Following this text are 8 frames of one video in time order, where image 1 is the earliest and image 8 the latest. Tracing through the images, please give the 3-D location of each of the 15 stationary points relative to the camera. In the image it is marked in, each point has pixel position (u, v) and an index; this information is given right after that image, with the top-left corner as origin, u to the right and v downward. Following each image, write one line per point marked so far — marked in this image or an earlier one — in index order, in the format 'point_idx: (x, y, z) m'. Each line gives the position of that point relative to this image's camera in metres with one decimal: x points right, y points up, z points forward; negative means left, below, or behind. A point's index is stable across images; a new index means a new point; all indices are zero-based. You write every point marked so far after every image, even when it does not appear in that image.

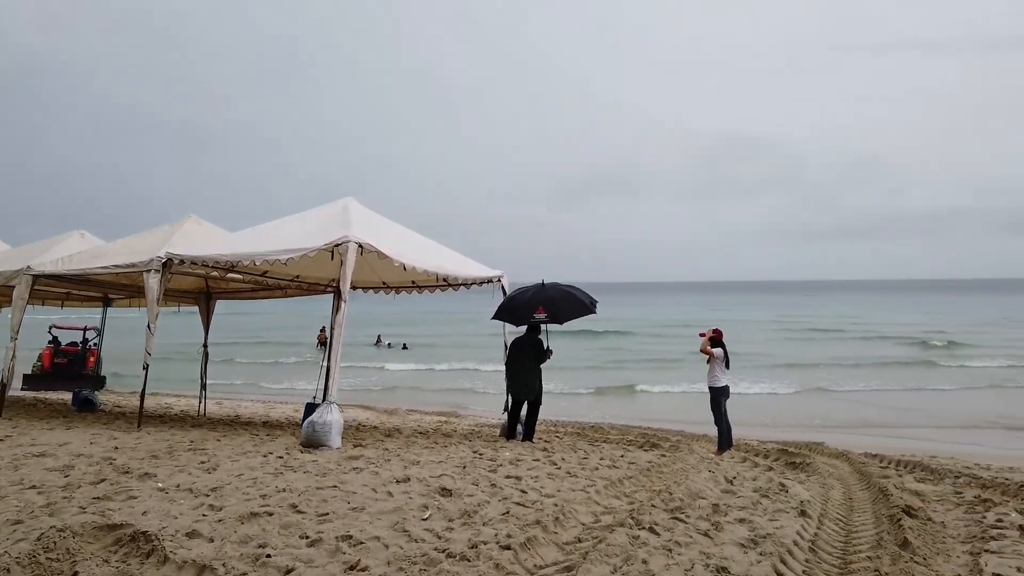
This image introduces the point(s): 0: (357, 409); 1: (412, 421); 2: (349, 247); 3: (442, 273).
0: (-3.5, -2.7, +13.3) m
1: (-1.9, -2.5, +11.0) m
2: (-1.8, +0.4, +6.5) m
3: (-0.9, +0.2, +7.3) m
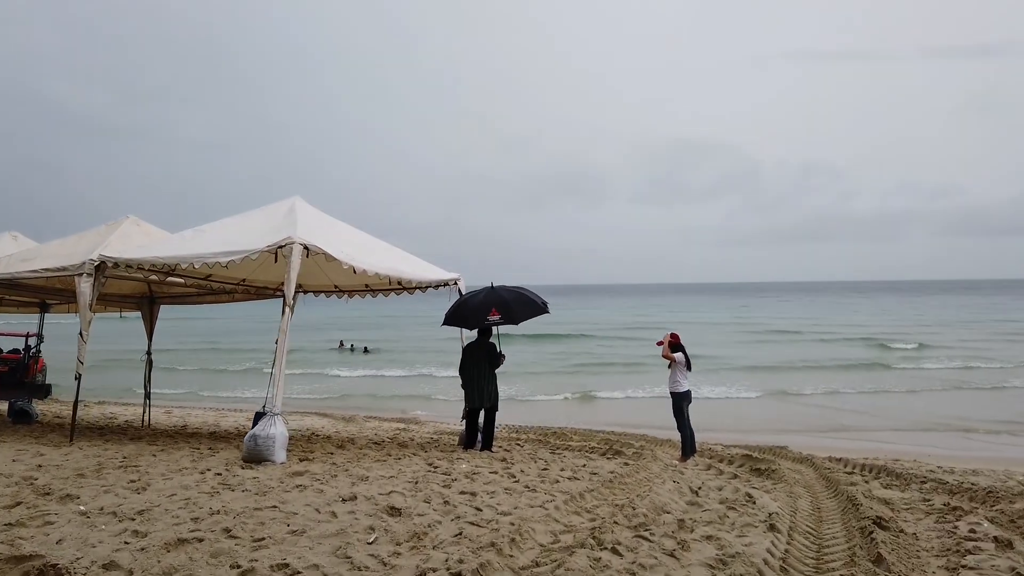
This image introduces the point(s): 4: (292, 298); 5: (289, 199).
0: (-4.3, -2.8, +12.9) m
1: (-2.5, -2.5, +10.6) m
2: (-2.2, +0.4, +6.1) m
3: (-1.4, +0.1, +7.0) m
4: (-2.2, -0.1, +5.9) m
5: (-2.8, +1.1, +7.5) m
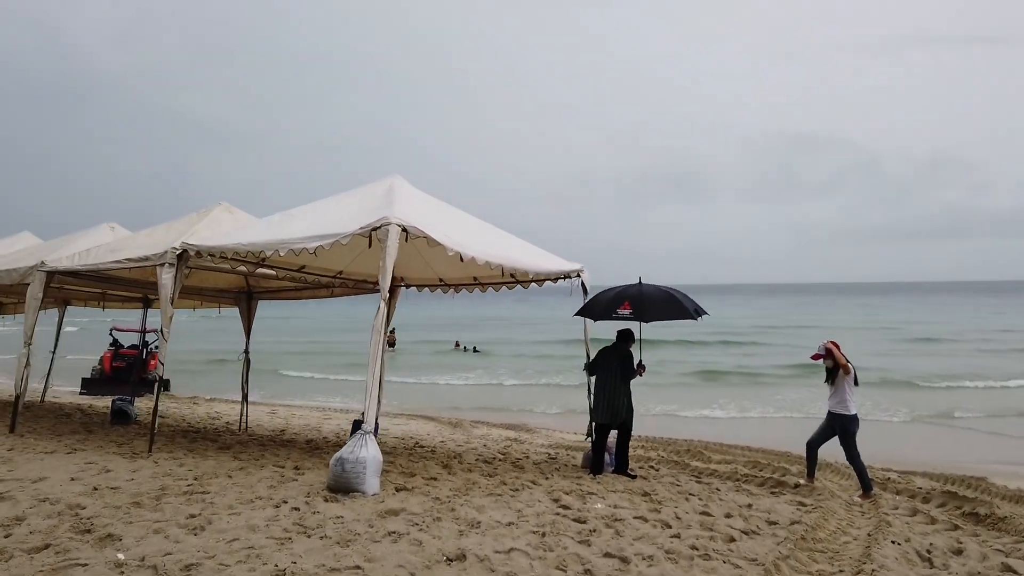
0: (-1.9, -2.7, +12.0) m
1: (-0.6, -2.4, +9.5) m
2: (-1.0, +0.5, +5.0) m
3: (-0.1, +0.2, +5.7) m
4: (-1.0, 0.0, +4.8) m
5: (-1.3, +1.2, +6.5) m
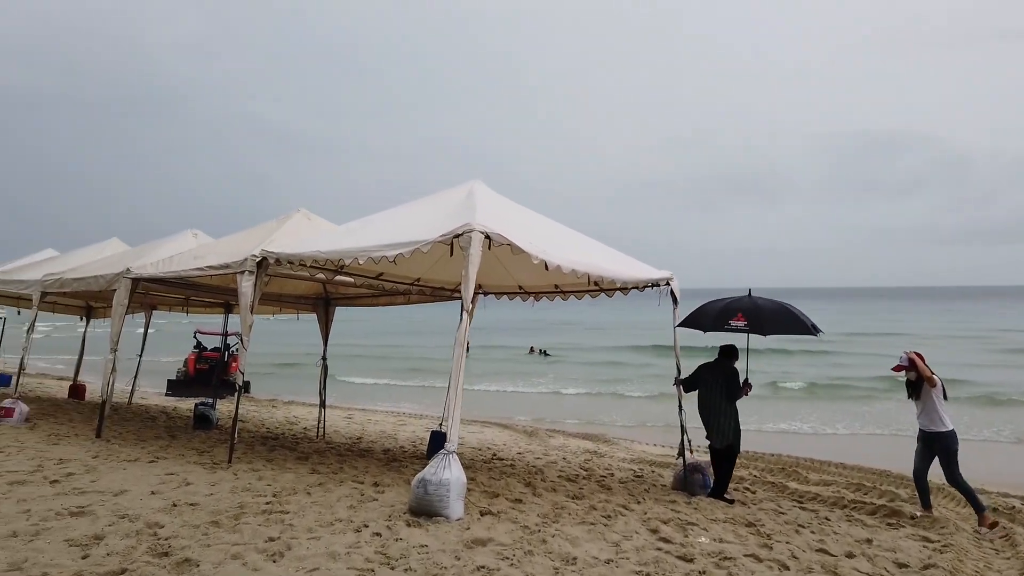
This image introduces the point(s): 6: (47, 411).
0: (-0.5, -2.8, +11.7) m
1: (+0.6, -2.5, +9.1) m
2: (-0.3, +0.4, +4.7) m
3: (+0.7, +0.1, +5.3) m
4: (-0.3, -0.1, +4.5) m
5: (-0.5, +1.1, +6.2) m
6: (-6.7, -1.8, +8.4) m
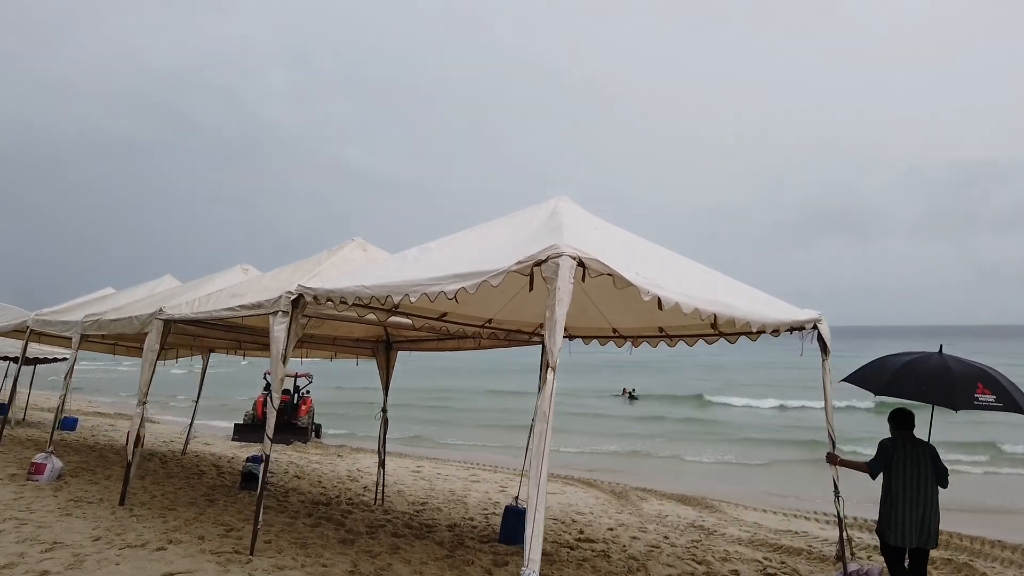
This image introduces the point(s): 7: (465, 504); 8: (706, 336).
0: (+1.0, -3.5, +10.1) m
1: (+1.8, -3.1, +7.4) m
2: (+0.3, +0.2, +3.4) m
3: (+1.4, -0.2, +3.8) m
4: (+0.3, -0.4, +3.1) m
5: (+0.3, +0.7, +4.9) m
6: (-5.6, -2.3, +7.8) m
7: (-0.7, -2.9, +7.9) m
8: (+1.7, -0.4, +5.1) m
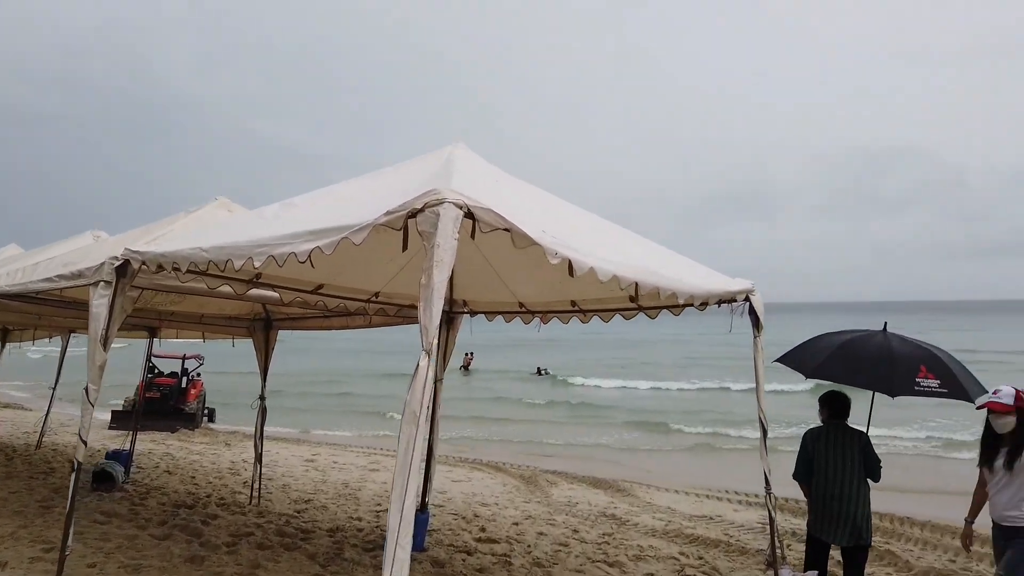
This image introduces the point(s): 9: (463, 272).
0: (-0.4, -3.0, +9.5) m
1: (+0.6, -2.7, +6.9) m
2: (-0.3, +0.3, +2.6) m
3: (+0.7, 0.0, +3.2) m
4: (-0.3, -0.2, +2.4) m
5: (-0.5, +1.0, +4.1) m
6: (-6.6, -2.0, +6.3) m
7: (-1.8, -2.5, +7.1) m
8: (+0.9, -0.2, +4.5) m
9: (-0.4, +0.1, +4.6) m
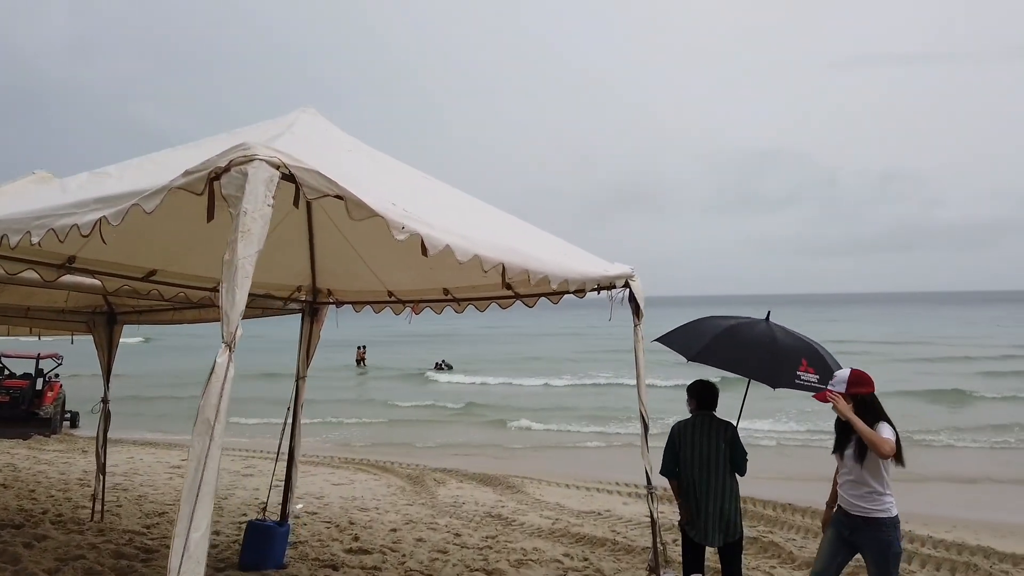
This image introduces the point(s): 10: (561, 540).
0: (-2.0, -2.9, +9.0) m
1: (-0.6, -2.6, +6.6) m
2: (-0.9, +0.4, +2.1) m
3: (0.0, +0.1, +2.9) m
4: (-0.9, -0.1, +1.9) m
5: (-1.3, +1.1, +3.6) m
6: (-7.7, -1.8, +5.0) m
7: (-3.1, -2.4, +6.4) m
8: (0.0, -0.1, +4.2) m
9: (-1.3, +0.2, +4.1) m
10: (+0.5, -2.5, +5.8) m
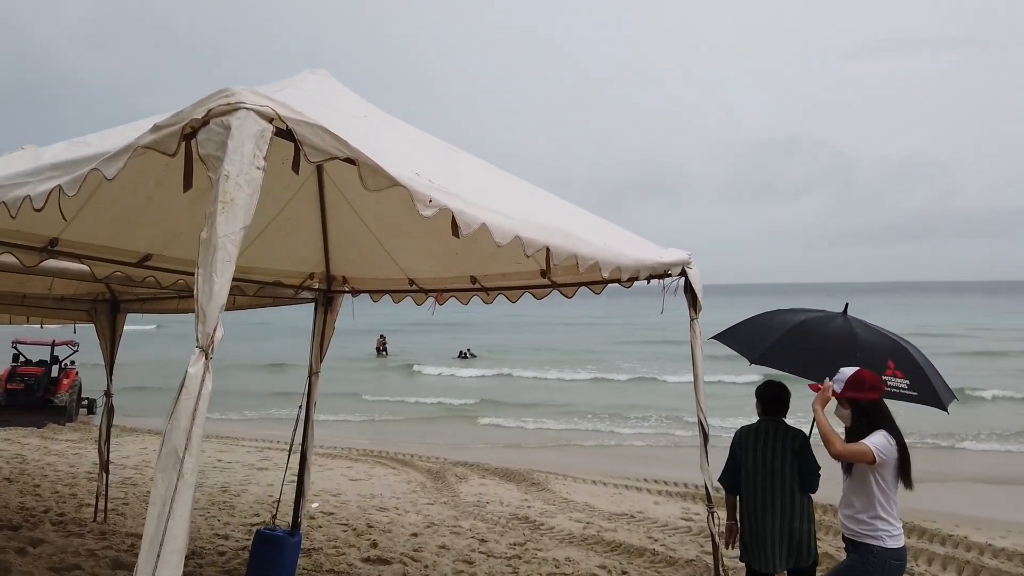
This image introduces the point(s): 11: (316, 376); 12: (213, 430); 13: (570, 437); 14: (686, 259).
0: (-1.7, -2.7, +8.6) m
1: (-0.3, -2.5, +6.2) m
2: (-0.8, +0.5, +1.7) m
3: (+0.2, +0.2, +2.4) m
4: (-0.7, -0.1, +1.5) m
5: (-1.1, +1.1, +3.1) m
6: (-7.5, -1.7, +4.8) m
7: (-2.8, -2.3, +6.0) m
8: (+0.2, 0.0, +3.7) m
9: (-1.1, +0.3, +3.6) m
10: (+0.8, -2.4, +5.4) m
11: (-1.5, -0.7, +4.4) m
12: (-5.7, -2.7, +11.6) m
13: (+1.4, -3.1, +13.1) m
14: (+1.0, +0.2, +3.4) m
